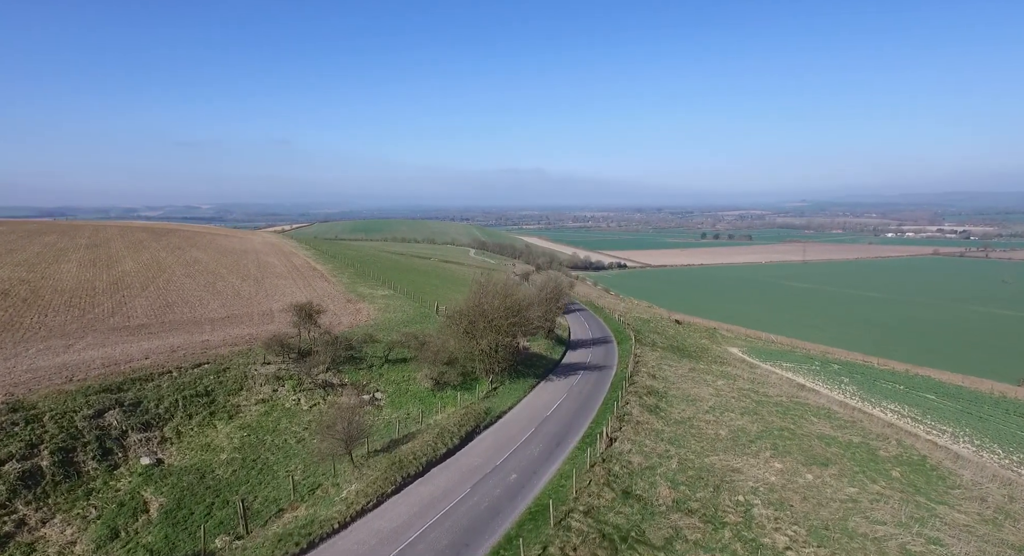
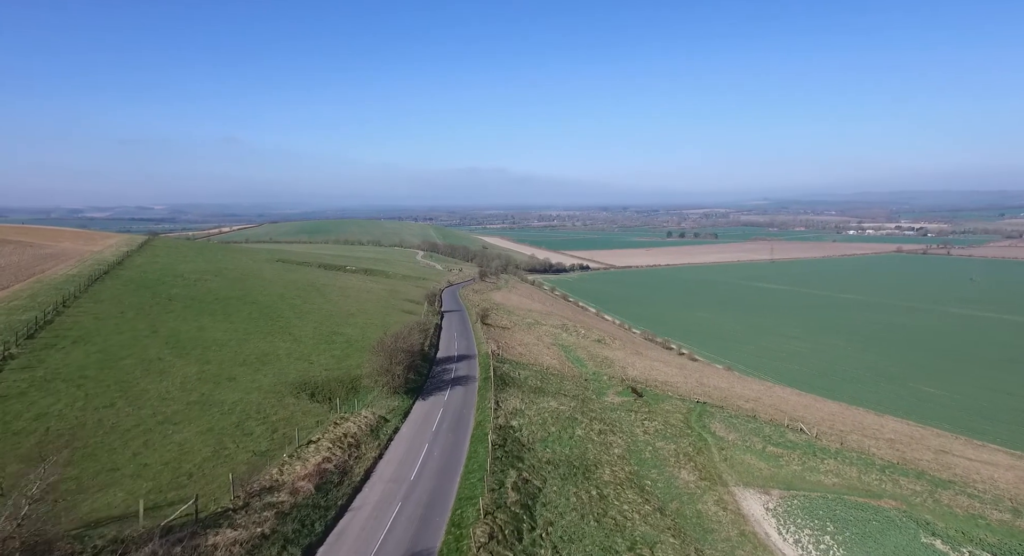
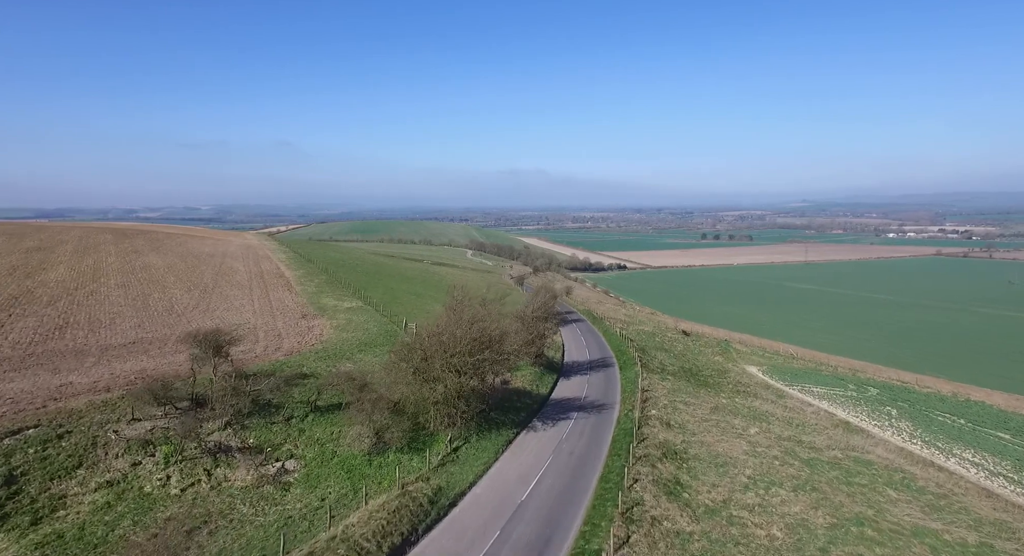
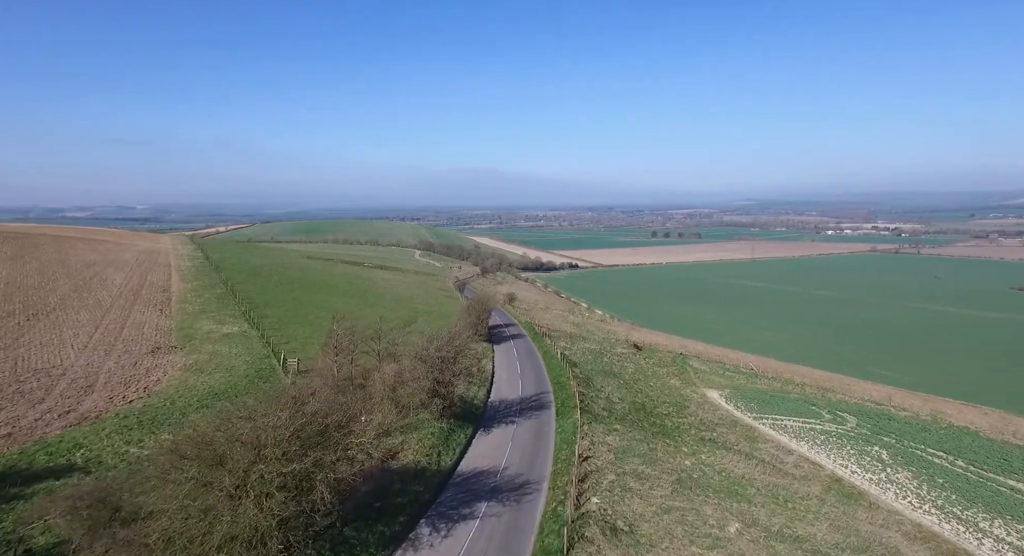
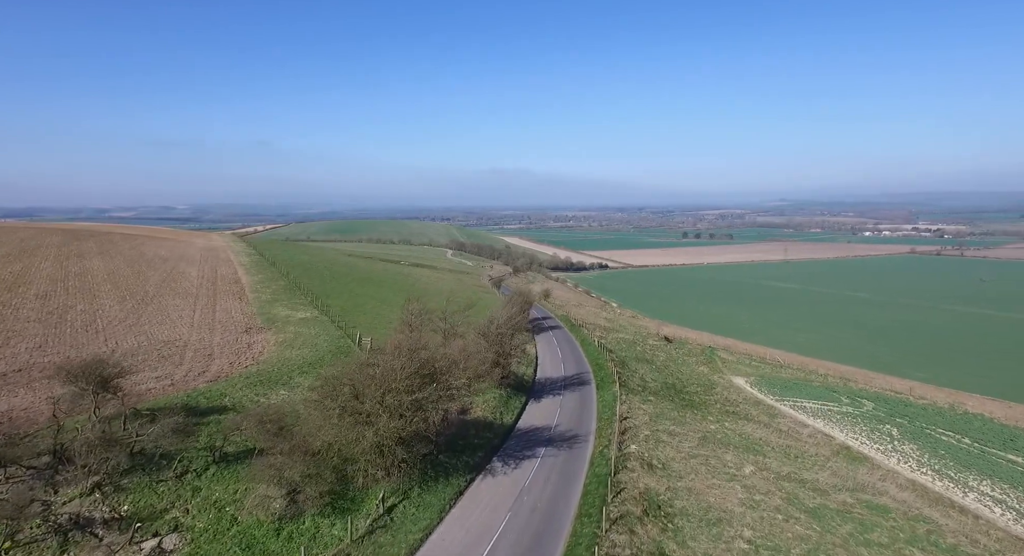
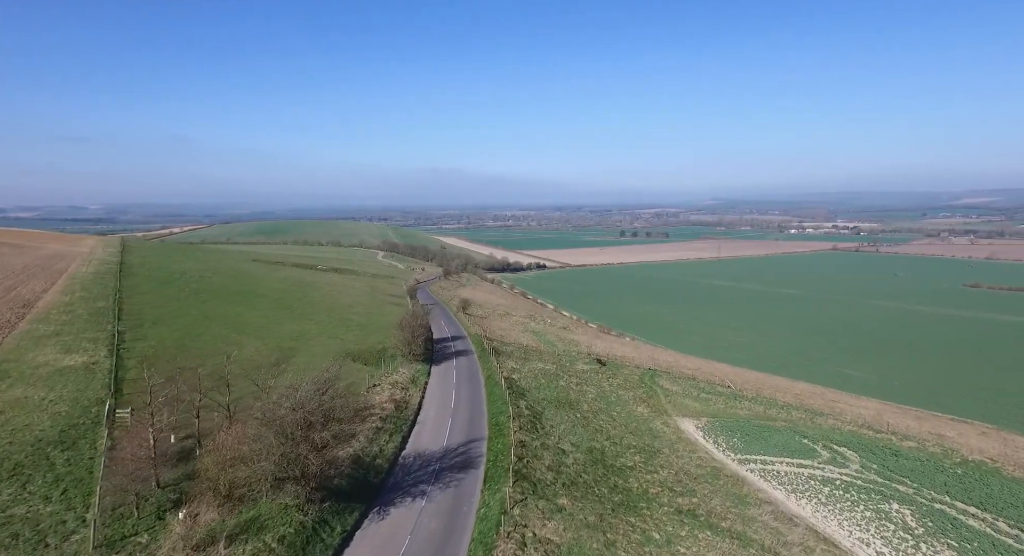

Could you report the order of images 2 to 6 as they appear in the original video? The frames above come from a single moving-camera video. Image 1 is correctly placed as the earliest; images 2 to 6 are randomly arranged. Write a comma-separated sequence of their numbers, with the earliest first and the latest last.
3, 5, 4, 6, 2
